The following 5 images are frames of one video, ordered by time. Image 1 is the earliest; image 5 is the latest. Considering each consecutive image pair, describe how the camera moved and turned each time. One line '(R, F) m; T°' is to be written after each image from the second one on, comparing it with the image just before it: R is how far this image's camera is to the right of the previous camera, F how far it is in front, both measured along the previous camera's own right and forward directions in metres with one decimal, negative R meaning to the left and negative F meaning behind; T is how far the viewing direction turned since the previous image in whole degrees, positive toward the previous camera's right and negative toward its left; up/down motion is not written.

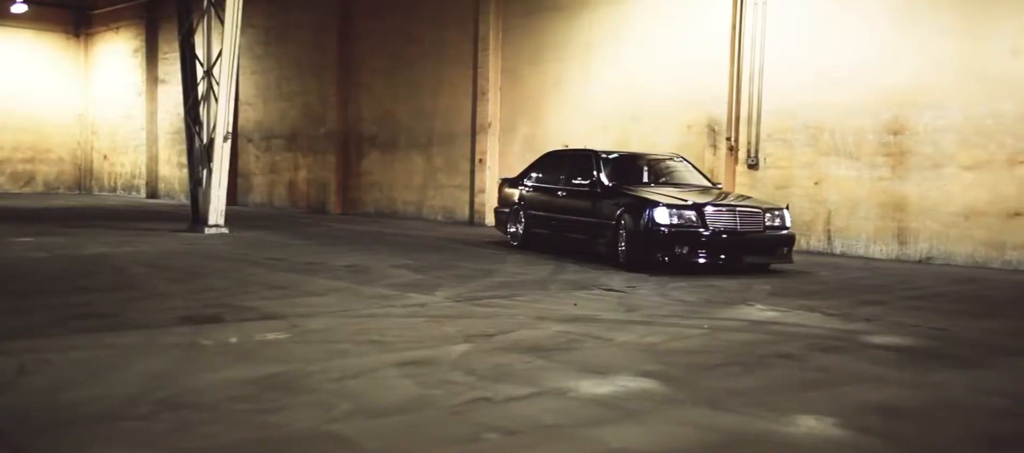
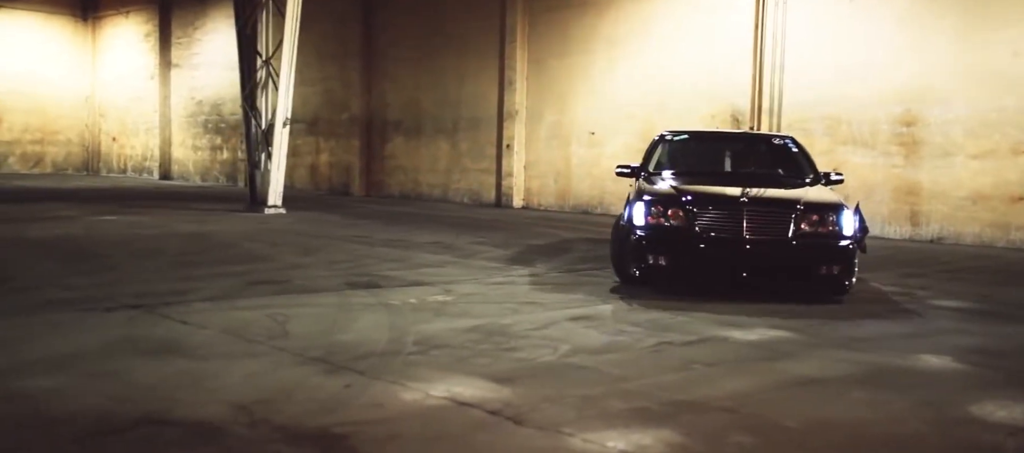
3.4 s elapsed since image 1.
(-1.5, -1.3) m; +2°
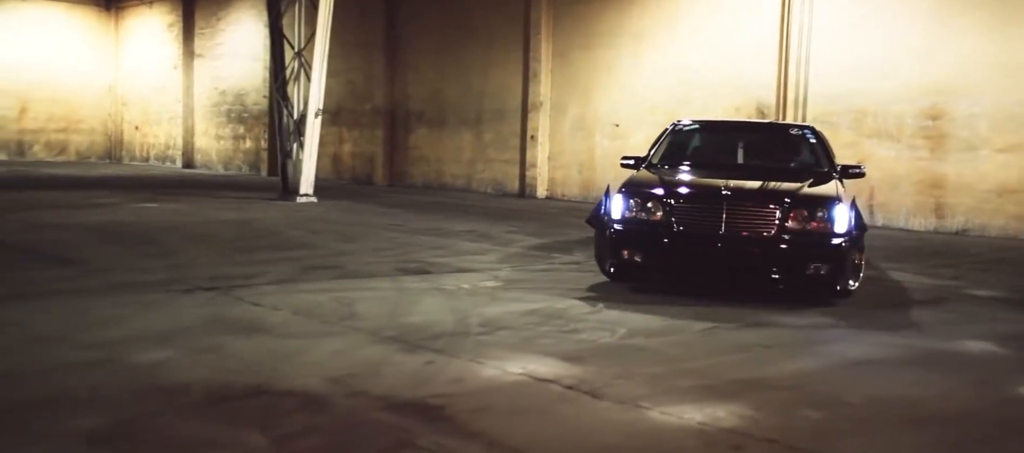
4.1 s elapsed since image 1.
(-0.4, -0.3) m; -1°
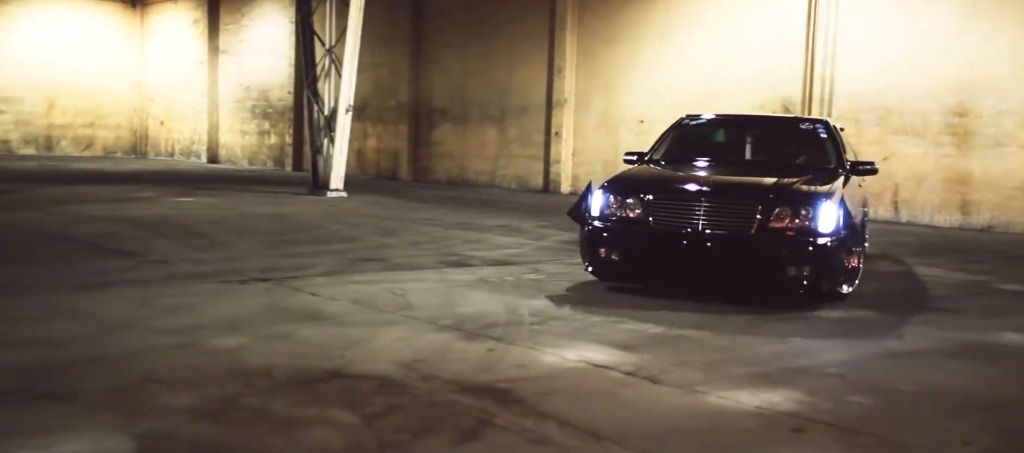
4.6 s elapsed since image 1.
(-0.3, -0.2) m; -1°
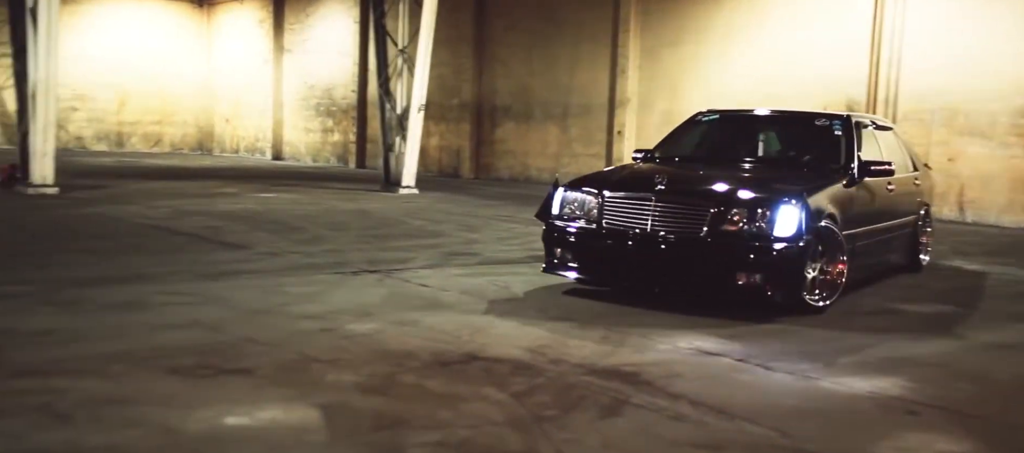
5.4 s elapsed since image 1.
(-0.4, -0.4) m; -3°
